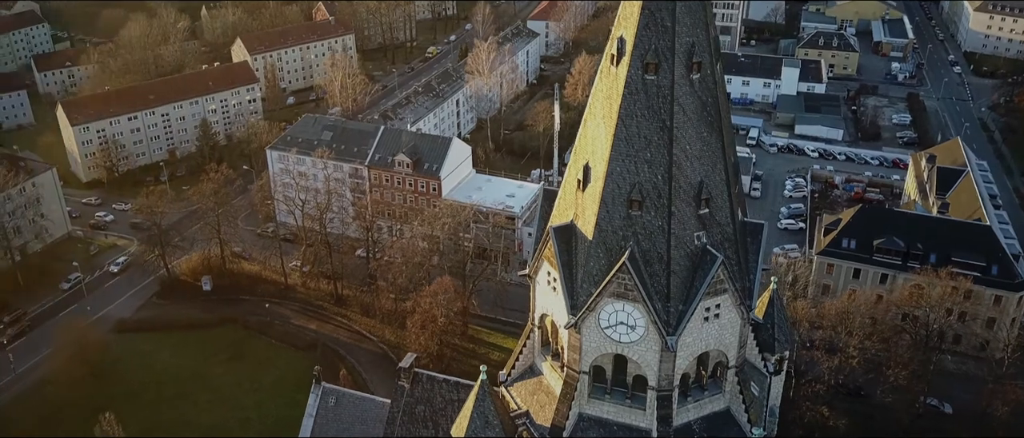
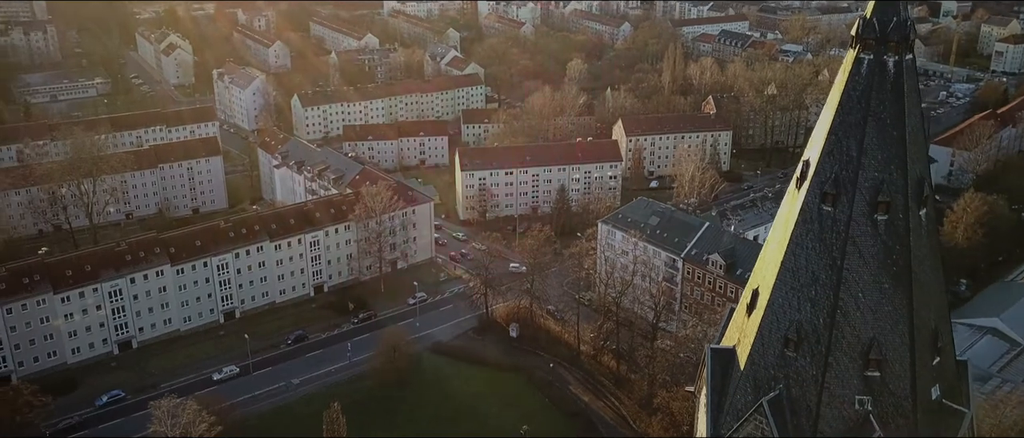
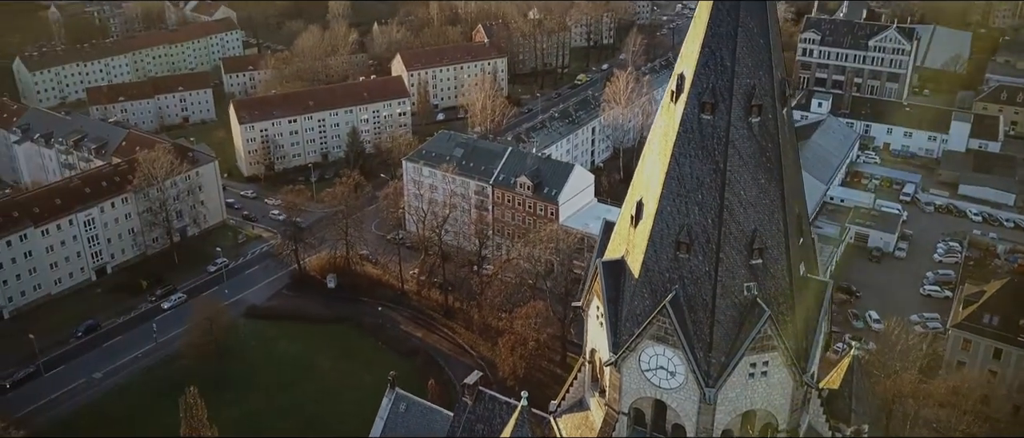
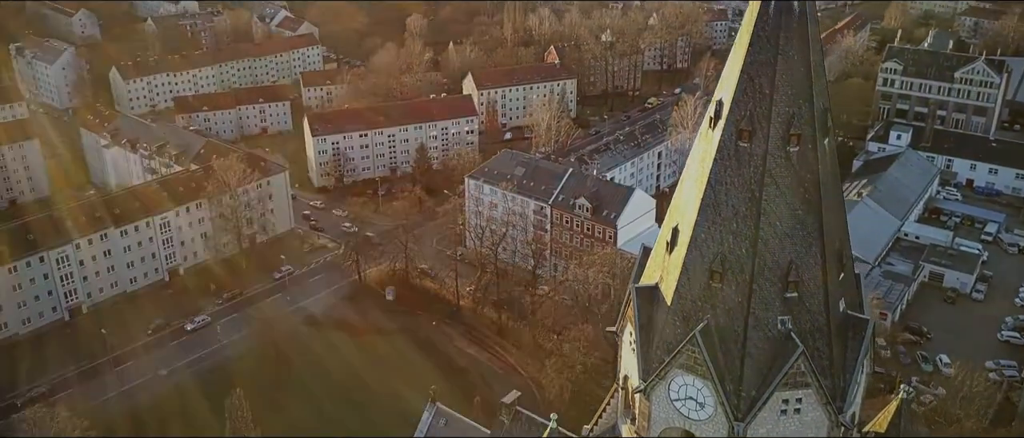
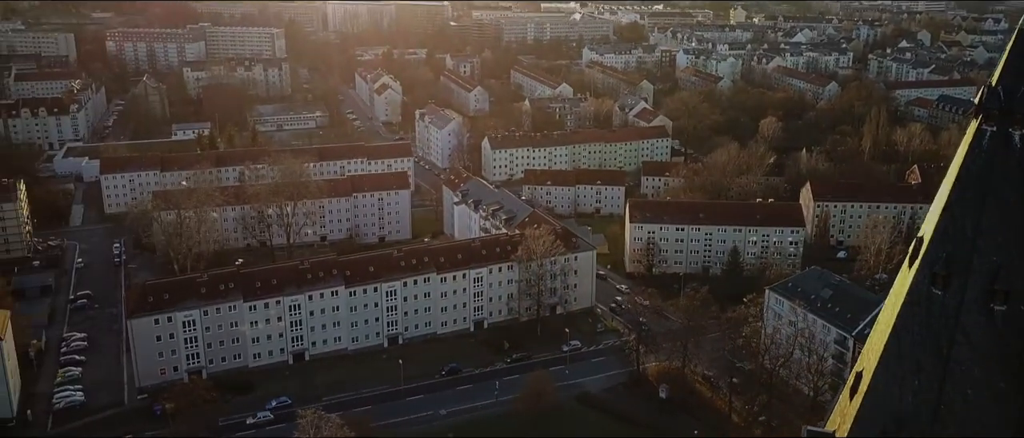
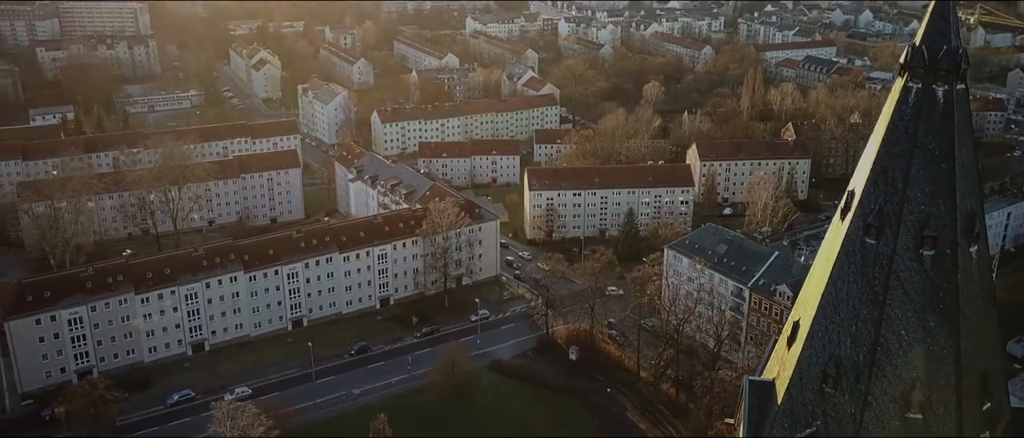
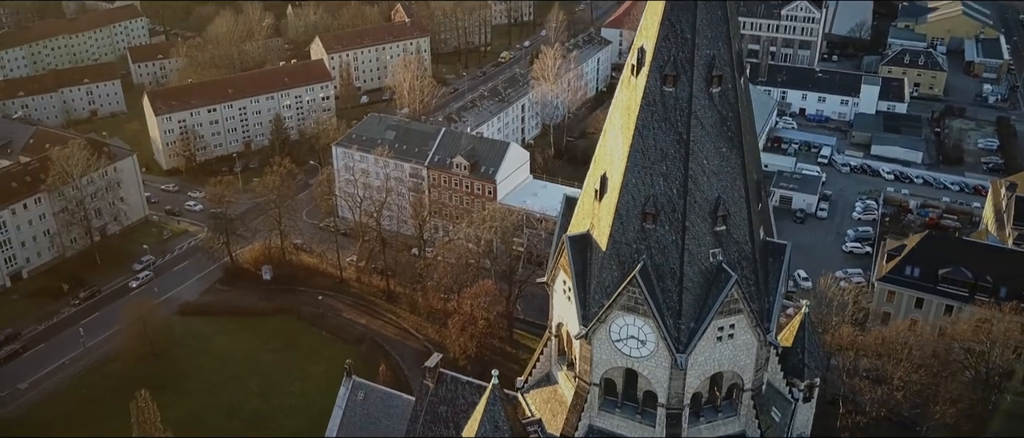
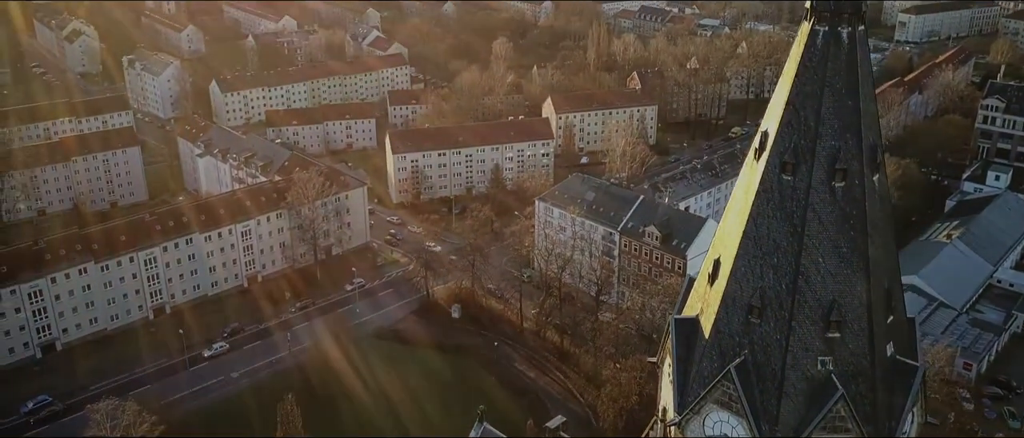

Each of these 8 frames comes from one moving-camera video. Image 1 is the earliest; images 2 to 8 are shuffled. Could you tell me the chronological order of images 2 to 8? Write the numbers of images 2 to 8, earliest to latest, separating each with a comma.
7, 3, 4, 8, 2, 6, 5
